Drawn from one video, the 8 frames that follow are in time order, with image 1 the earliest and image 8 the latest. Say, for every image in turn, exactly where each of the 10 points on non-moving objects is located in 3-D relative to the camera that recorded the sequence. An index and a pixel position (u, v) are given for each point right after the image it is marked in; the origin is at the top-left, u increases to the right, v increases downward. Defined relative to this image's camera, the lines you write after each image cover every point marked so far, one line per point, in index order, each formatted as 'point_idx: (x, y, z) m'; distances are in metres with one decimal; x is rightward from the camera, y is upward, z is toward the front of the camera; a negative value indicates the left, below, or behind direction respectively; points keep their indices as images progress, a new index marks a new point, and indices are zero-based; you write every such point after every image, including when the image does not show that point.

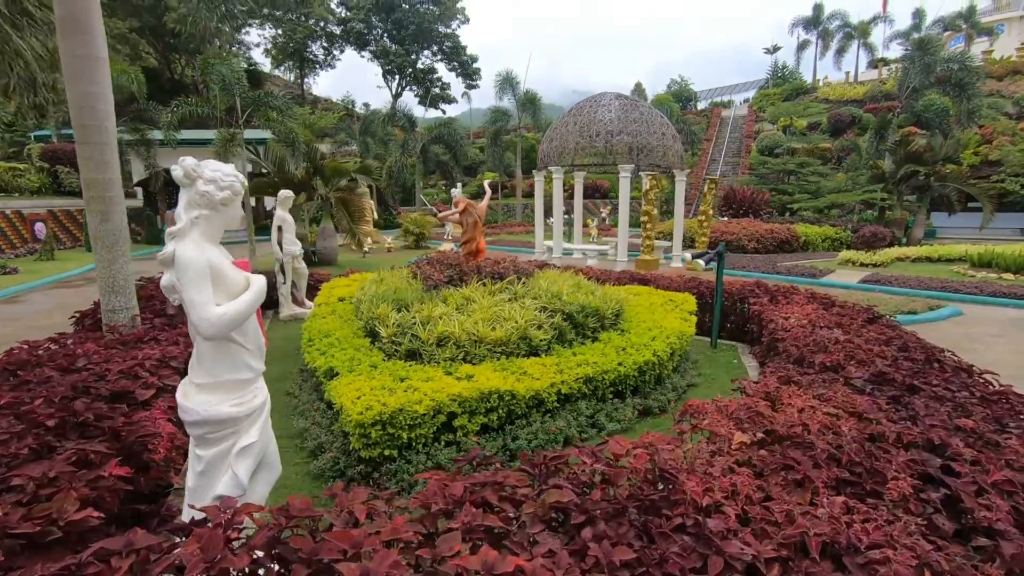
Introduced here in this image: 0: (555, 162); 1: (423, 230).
0: (+0.9, +2.9, +12.5) m
1: (-2.6, +1.7, +15.7) m
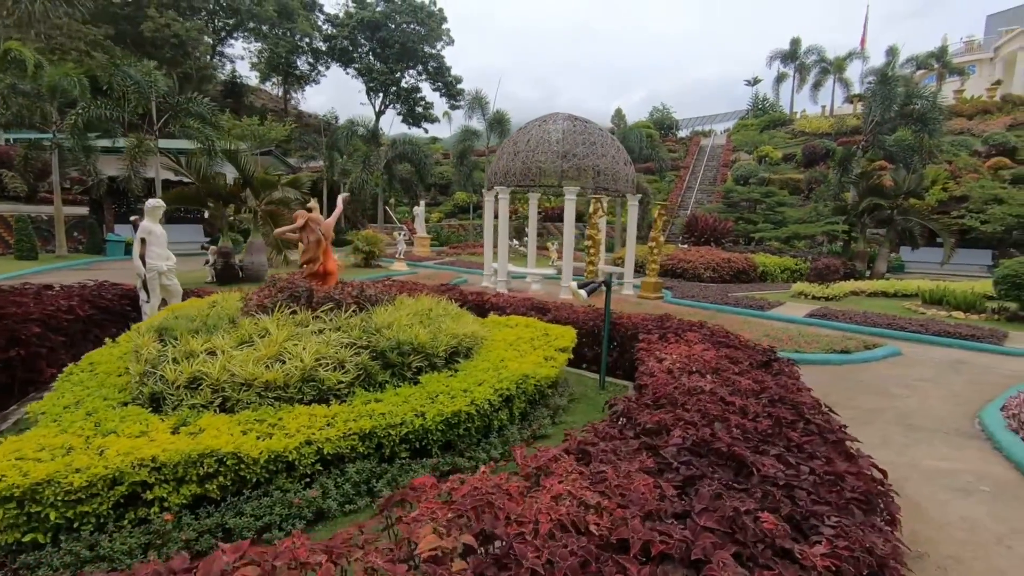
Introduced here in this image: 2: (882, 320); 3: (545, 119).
0: (-0.2, +2.3, +12.0) m
1: (-3.9, +1.1, +15.2) m
2: (+6.1, -0.5, +8.9) m
3: (+0.7, +3.7, +11.8) m
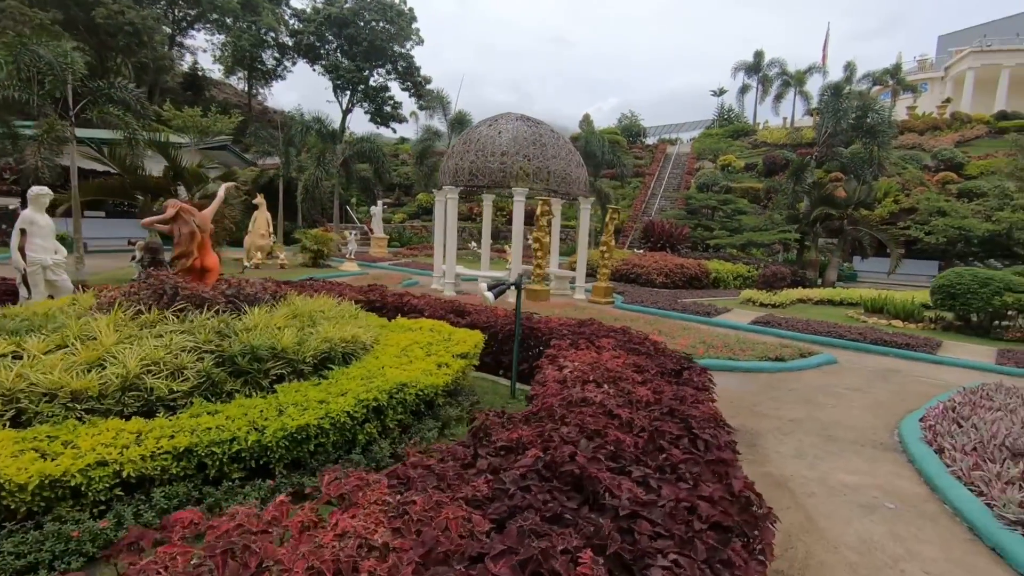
0: (-1.3, +2.3, +11.8) m
1: (-5.2, +1.1, +14.7) m
2: (+5.1, -0.7, +8.9) m
3: (-0.3, +3.6, +11.6) m
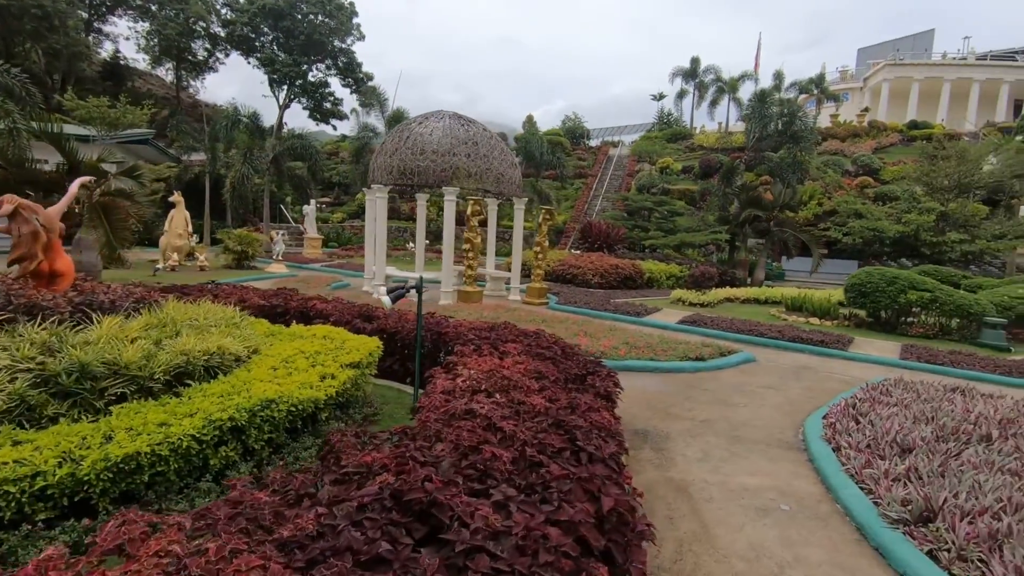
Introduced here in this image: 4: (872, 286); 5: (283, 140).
0: (-2.7, +2.2, +11.4) m
1: (-6.8, +1.0, +13.9) m
2: (+4.0, -0.6, +9.2) m
3: (-1.8, +3.6, +11.3) m
4: (+6.3, 0.0, +9.4) m
5: (-8.4, +5.5, +19.9) m
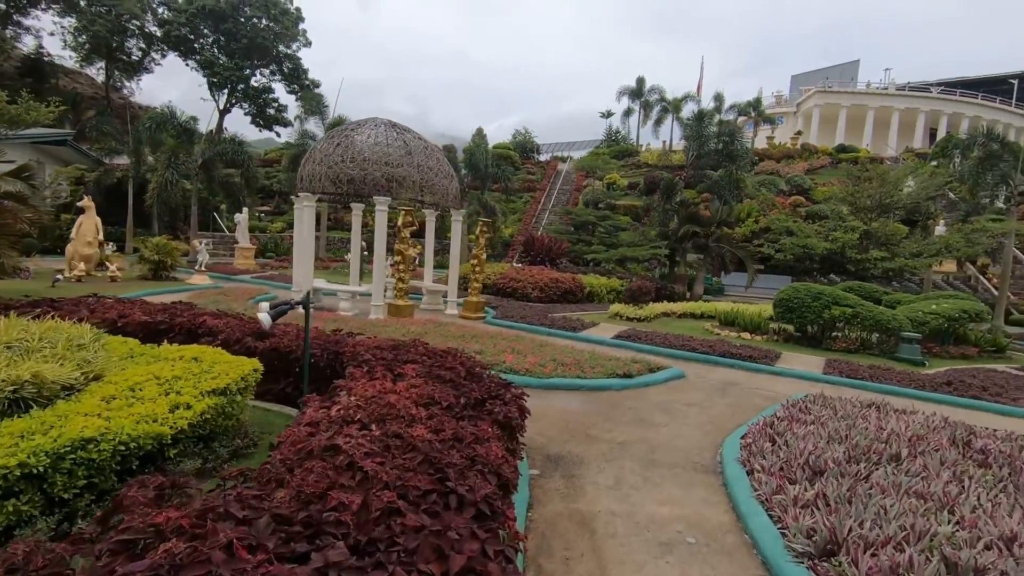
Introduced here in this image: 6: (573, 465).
0: (-4.0, +2.0, +10.9) m
1: (-8.3, +0.7, +13.0) m
2: (+2.8, -0.9, +9.2) m
3: (-3.1, +3.3, +10.9) m
4: (+5.1, -0.2, +9.6) m
5: (-10.4, +5.0, +18.9) m
6: (+0.5, -1.3, +4.0) m
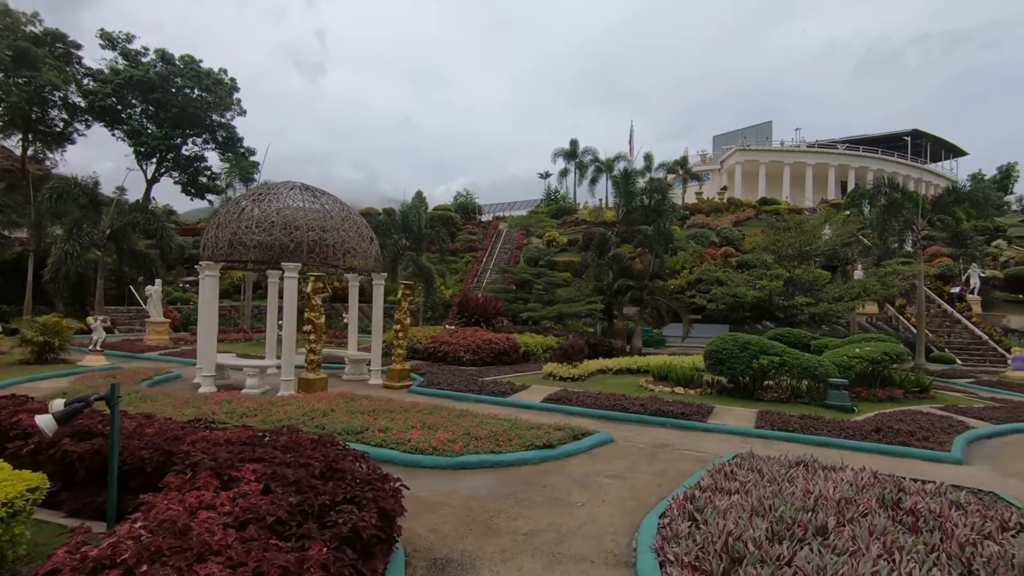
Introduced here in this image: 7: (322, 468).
0: (-5.5, +0.6, +10.1) m
1: (-9.9, -1.1, +11.7) m
2: (+1.6, -1.8, +8.7) m
3: (-4.6, +1.9, +10.4) m
4: (+3.8, -1.1, +9.5) m
5: (-12.7, +2.4, +17.8) m
6: (-0.3, -1.8, +3.4) m
7: (-1.1, -1.1, +3.2) m
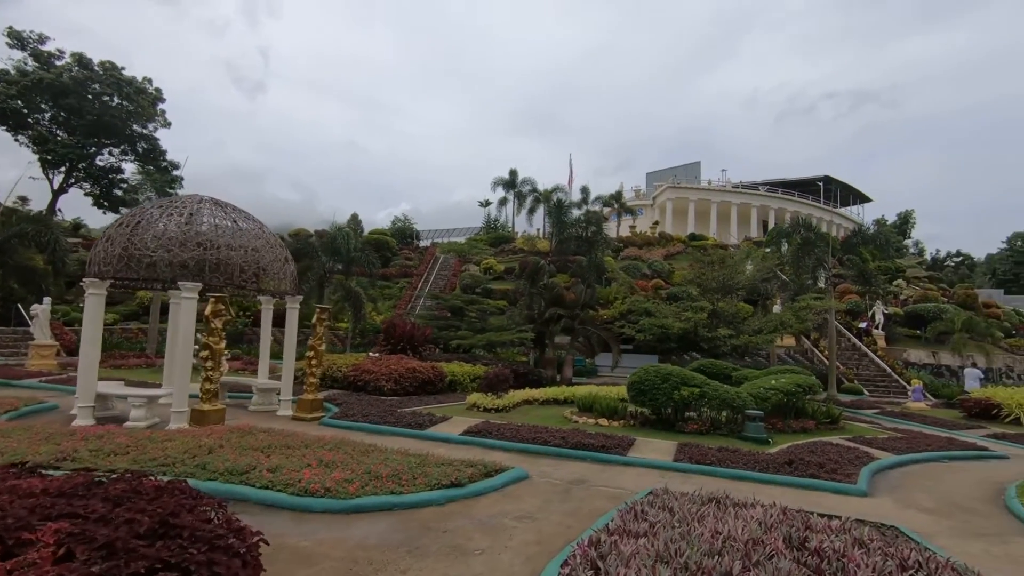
0: (-6.9, +0.2, +9.1) m
1: (-11.5, -1.4, +10.2) m
2: (+0.3, -2.3, +8.4) m
3: (-6.0, +1.6, +9.6) m
4: (+2.4, -1.7, +9.5) m
5: (-14.8, +1.9, +16.1) m
6: (-1.0, -1.9, +2.9) m
7: (-1.7, -1.2, +2.7) m
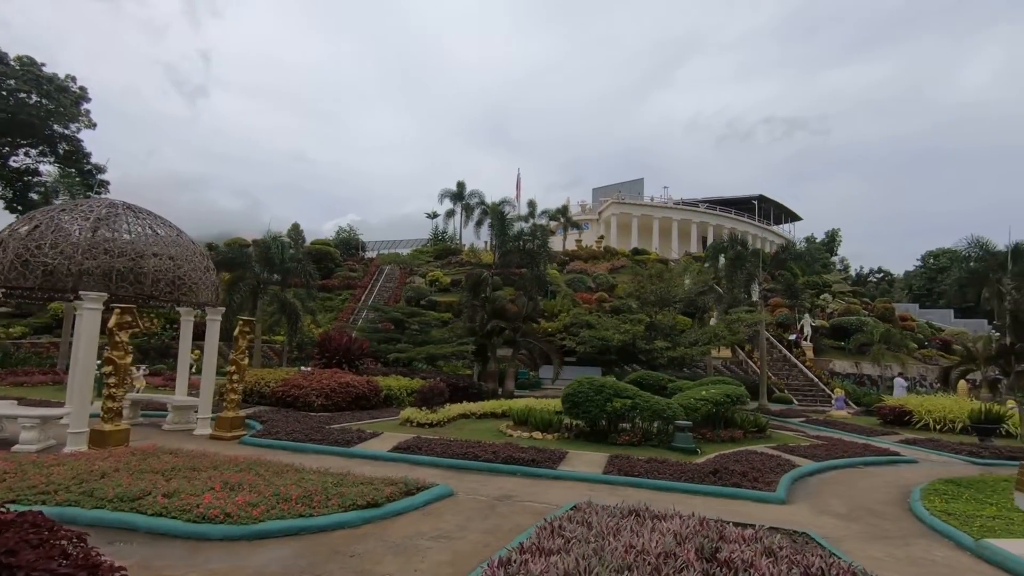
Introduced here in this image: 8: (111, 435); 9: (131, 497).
0: (-8.0, +0.1, +8.3) m
1: (-12.6, -1.5, +8.9) m
2: (-0.8, -2.5, +8.2) m
3: (-7.1, +1.4, +8.9) m
4: (+1.3, -1.9, +9.5) m
5: (-16.5, +1.6, +14.6) m
6: (-1.5, -1.9, +2.6) m
7: (-2.3, -1.2, +2.3) m
8: (-5.7, -2.1, +7.7) m
9: (-3.5, -1.9, +5.0) m
